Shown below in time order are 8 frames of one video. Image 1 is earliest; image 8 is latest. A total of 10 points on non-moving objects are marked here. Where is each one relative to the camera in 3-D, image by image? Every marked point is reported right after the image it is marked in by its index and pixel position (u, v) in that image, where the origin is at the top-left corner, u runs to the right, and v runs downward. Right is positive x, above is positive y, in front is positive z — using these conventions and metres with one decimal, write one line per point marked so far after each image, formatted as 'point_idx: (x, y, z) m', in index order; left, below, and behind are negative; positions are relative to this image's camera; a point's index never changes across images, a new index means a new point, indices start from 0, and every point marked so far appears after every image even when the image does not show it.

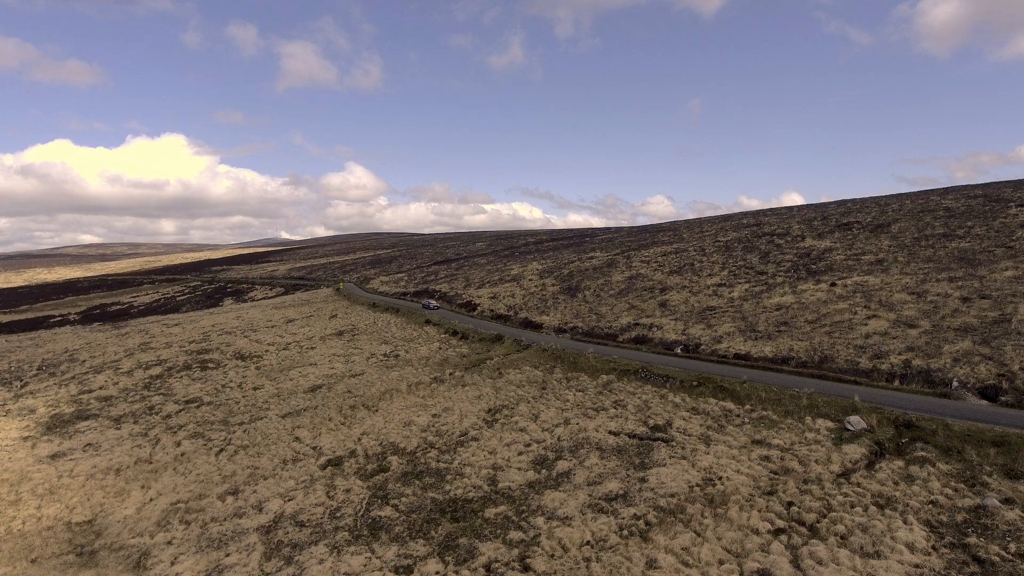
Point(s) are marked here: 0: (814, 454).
0: (+7.9, -4.4, +17.1) m
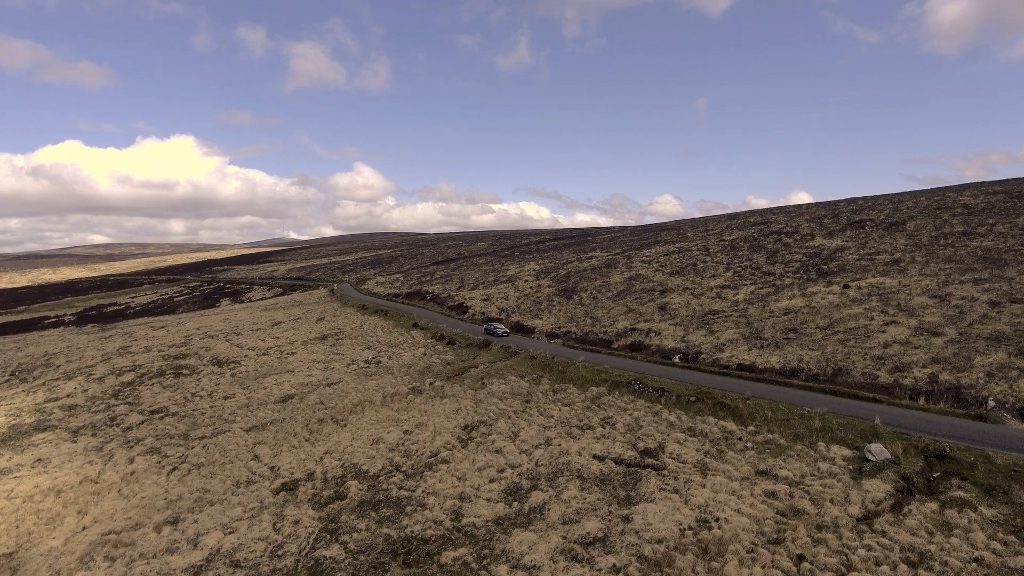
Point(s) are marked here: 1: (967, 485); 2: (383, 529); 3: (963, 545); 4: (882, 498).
0: (+7.0, -4.5, +14.4) m
1: (+9.5, -4.1, +13.6) m
2: (-3.4, -6.4, +17.2) m
3: (+8.2, -4.7, +11.8) m
4: (+7.8, -4.4, +13.7) m
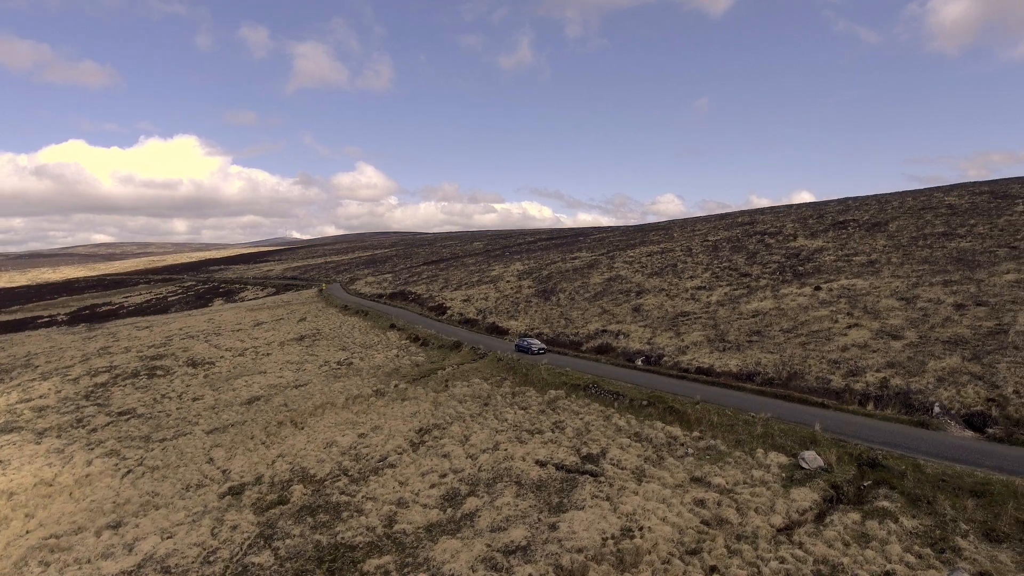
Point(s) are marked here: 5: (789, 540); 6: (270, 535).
0: (+5.3, -4.6, +14.2) m
1: (+7.8, -4.2, +13.3) m
2: (-5.1, -6.4, +17.0) m
3: (+6.5, -4.8, +11.5) m
4: (+6.1, -4.5, +13.4) m
5: (+5.3, -4.8, +12.5) m
6: (-6.6, -6.7, +17.7) m
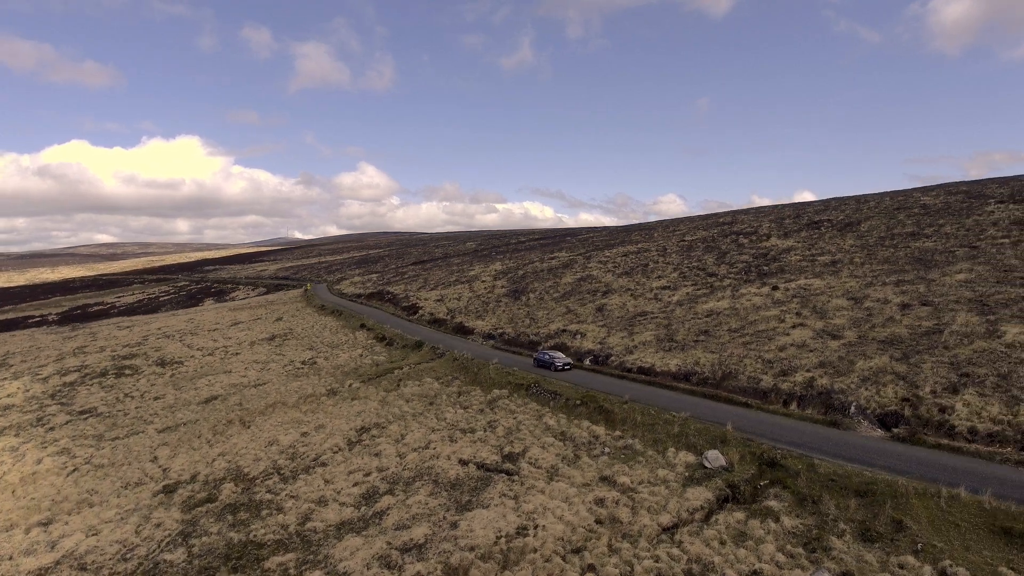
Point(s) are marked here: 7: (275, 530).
0: (+3.1, -4.6, +14.2) m
1: (+5.6, -4.2, +13.3) m
2: (-7.4, -6.4, +17.0) m
3: (+4.2, -4.7, +11.5) m
4: (+3.8, -4.5, +13.4) m
5: (+3.0, -4.8, +12.5) m
6: (-8.8, -6.7, +17.7) m
7: (-6.1, -6.2, +16.6) m
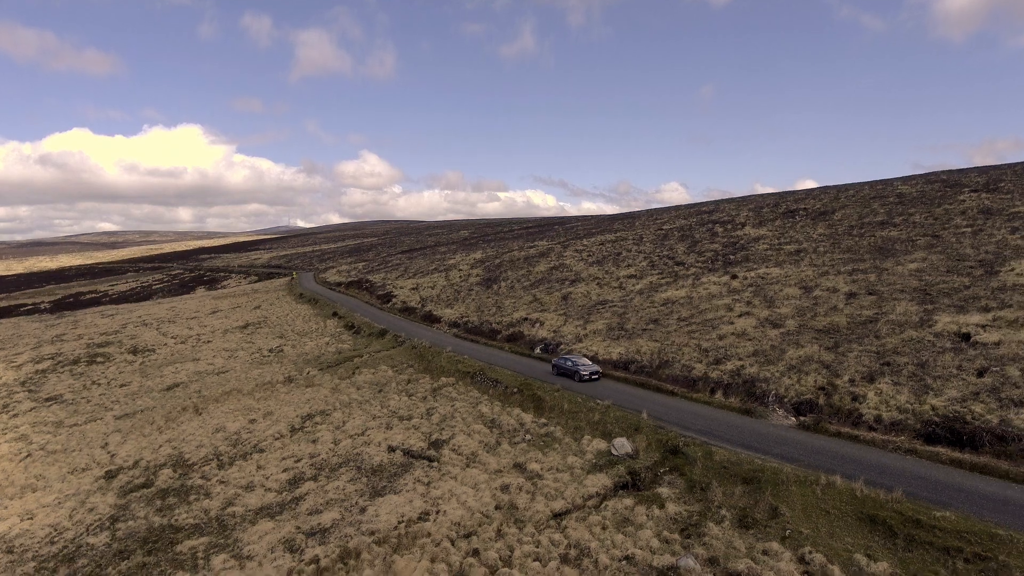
0: (+0.9, -4.3, +14.3) m
1: (+3.4, -4.0, +13.4) m
2: (-9.5, -6.1, +17.3) m
3: (+2.0, -4.5, +11.7) m
4: (+1.7, -4.3, +13.6) m
5: (+0.9, -4.6, +12.6) m
6: (-10.9, -6.4, +18.0) m
7: (-8.2, -5.9, +16.9) m
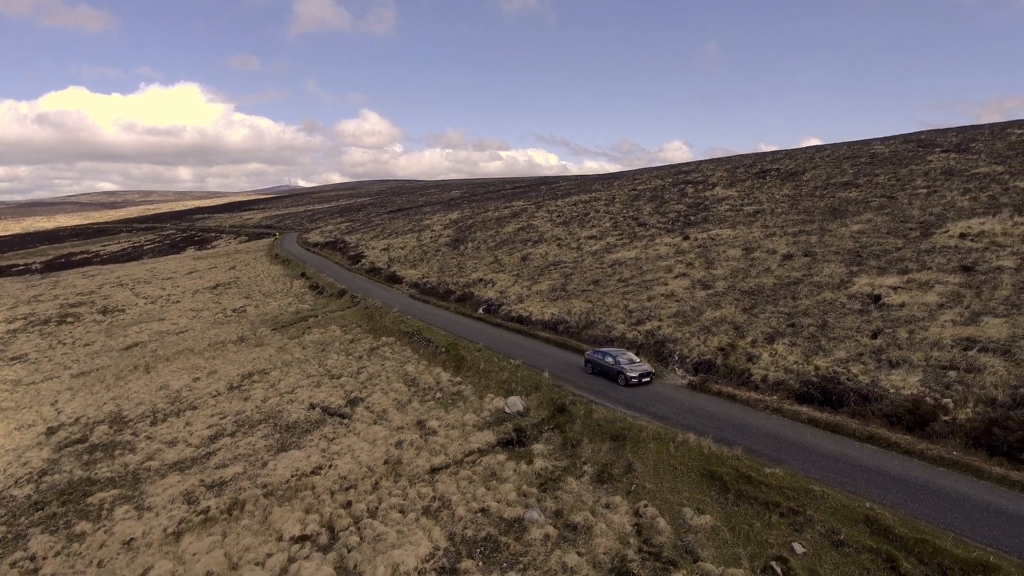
0: (-1.6, -3.5, +14.8) m
1: (+0.9, -3.2, +13.9) m
2: (-11.9, -5.0, +18.0) m
3: (-0.5, -3.9, +12.2) m
4: (-0.8, -3.5, +14.0) m
5: (-1.6, -3.8, +13.1) m
6: (-13.4, -5.3, +18.7) m
7: (-10.7, -4.9, +17.5) m
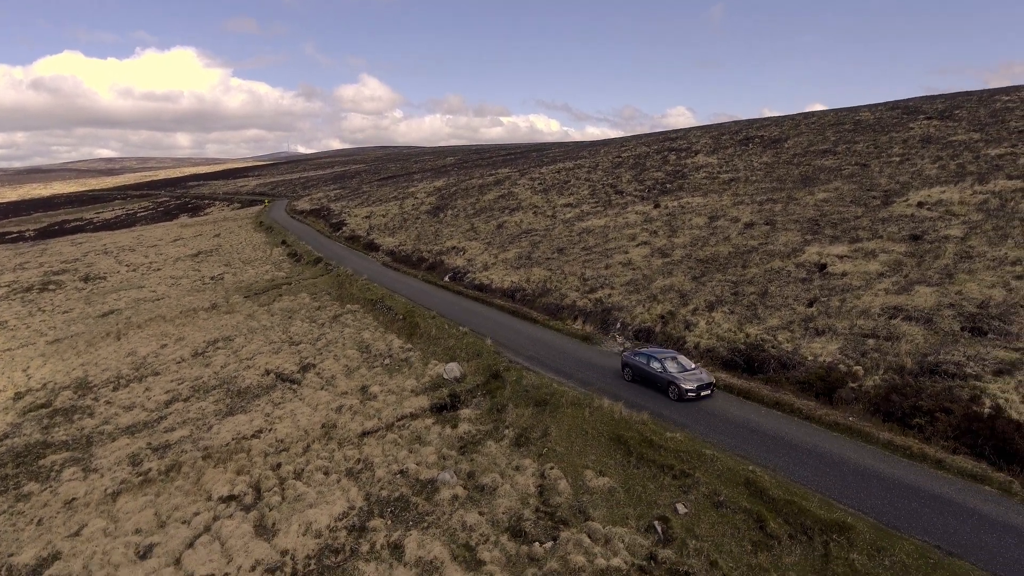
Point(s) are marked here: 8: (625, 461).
0: (-3.1, -2.8, +15.2) m
1: (-0.6, -2.5, +14.2) m
2: (-13.5, -4.1, +18.5) m
3: (-2.0, -3.3, +12.6) m
4: (-2.3, -2.8, +14.4) m
5: (-3.1, -3.2, +13.5) m
6: (-14.9, -4.3, +19.2) m
7: (-12.2, -4.0, +18.0) m
8: (+1.9, -2.9, +11.0) m
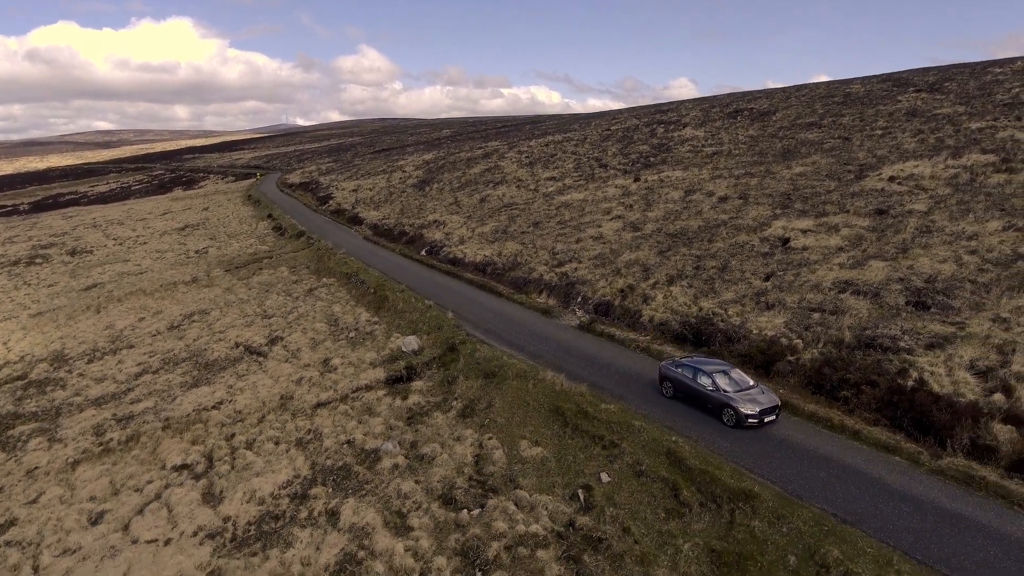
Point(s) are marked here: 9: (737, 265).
0: (-4.1, -2.1, +15.5) m
1: (-1.7, -1.9, +14.5) m
2: (-14.5, -3.4, +18.8) m
3: (-3.1, -2.8, +12.8) m
4: (-3.4, -2.2, +14.7) m
5: (-4.2, -2.7, +13.8) m
6: (-15.9, -3.5, +19.6) m
7: (-13.2, -3.3, +18.4) m
8: (+0.8, -2.5, +11.3) m
9: (+6.3, +0.6, +18.0) m
